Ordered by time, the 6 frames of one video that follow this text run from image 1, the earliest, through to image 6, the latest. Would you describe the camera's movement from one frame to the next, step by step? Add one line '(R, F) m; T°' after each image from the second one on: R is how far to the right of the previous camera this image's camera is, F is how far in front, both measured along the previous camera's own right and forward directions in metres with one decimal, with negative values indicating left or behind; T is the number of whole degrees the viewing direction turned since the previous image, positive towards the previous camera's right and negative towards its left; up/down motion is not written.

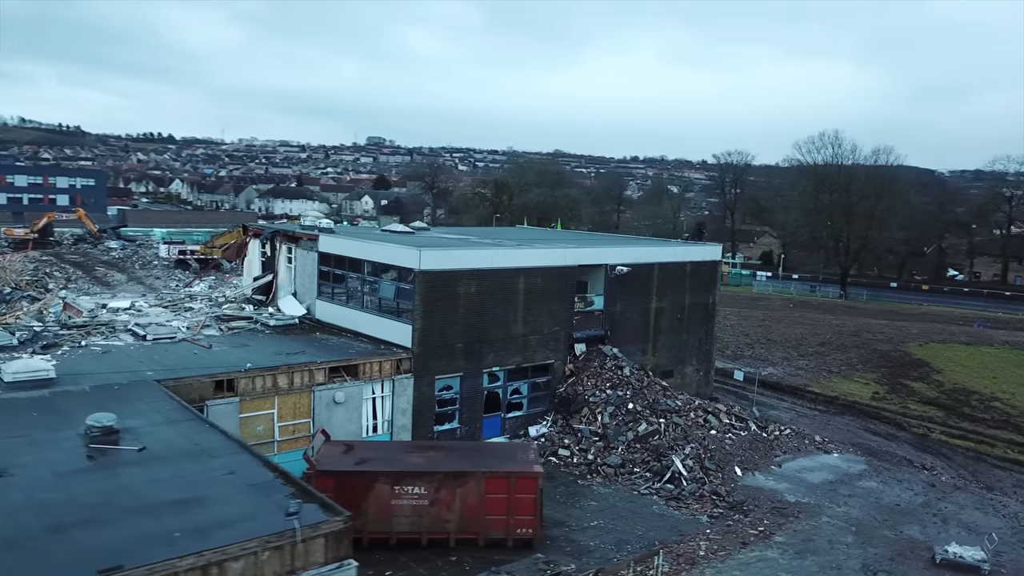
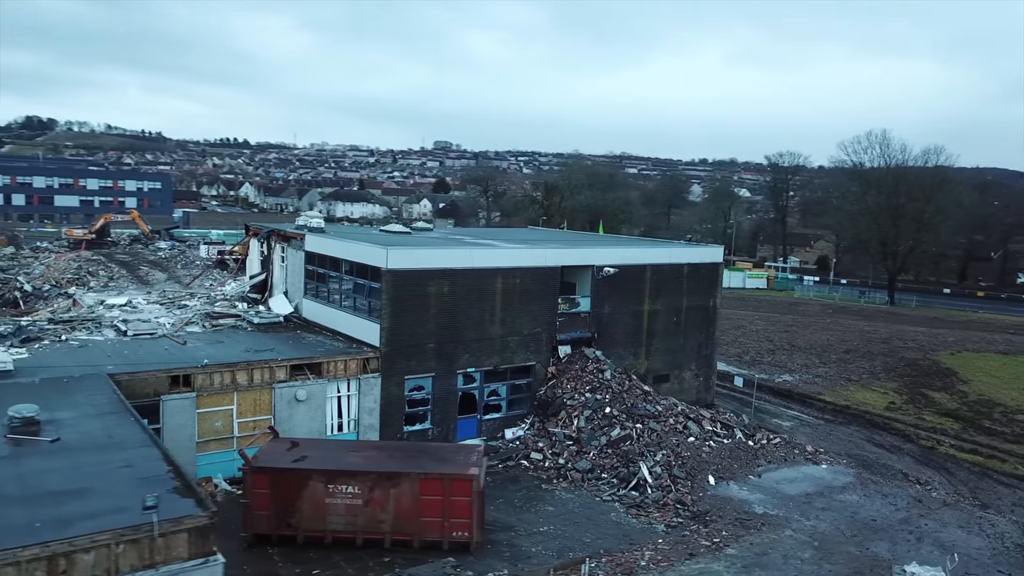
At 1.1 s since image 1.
(+2.0, +0.3) m; -5°
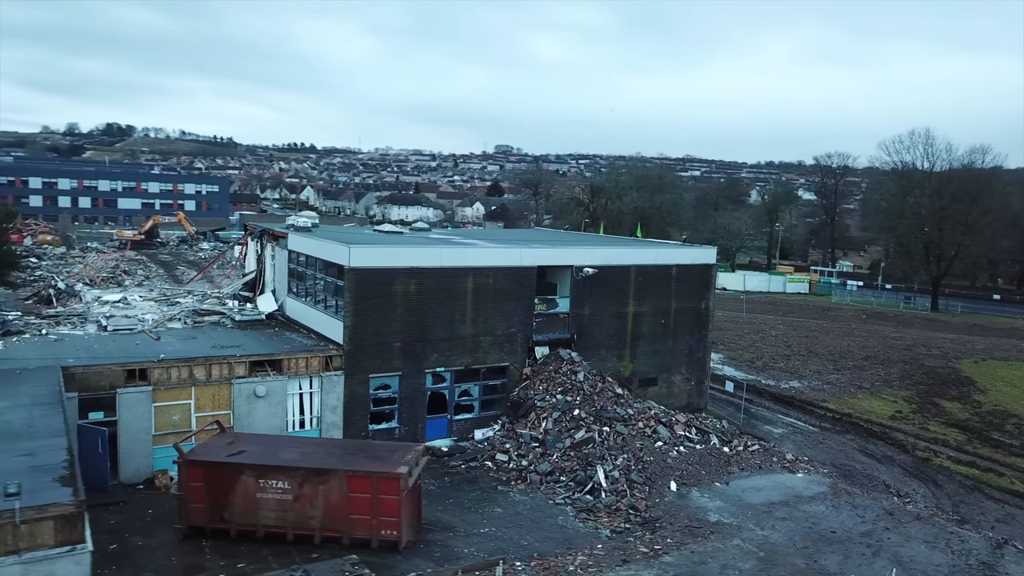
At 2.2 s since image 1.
(+2.1, +0.2) m; -4°
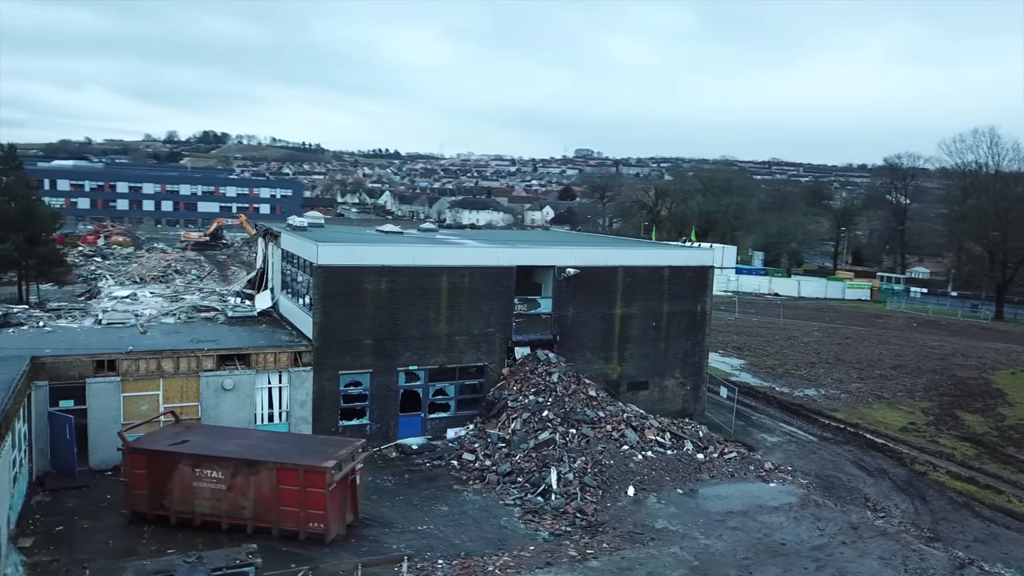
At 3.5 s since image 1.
(+2.4, +0.2) m; -6°
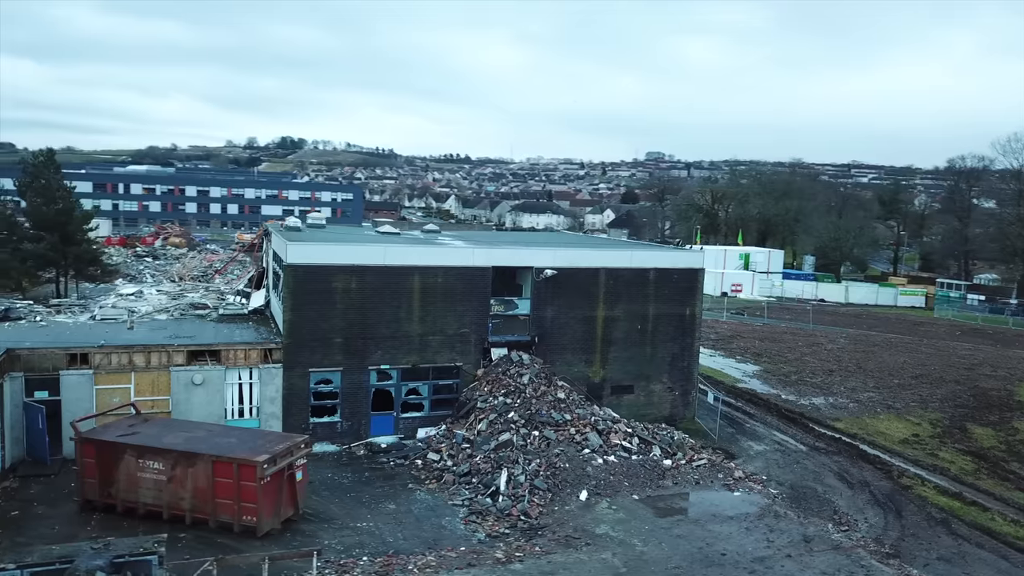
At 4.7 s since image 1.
(+2.2, +0.2) m; -5°
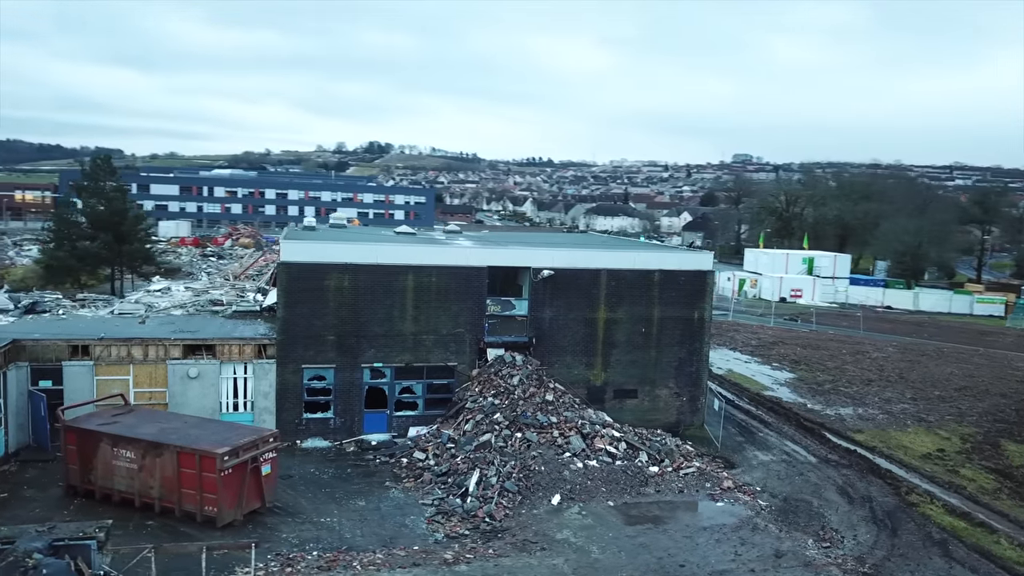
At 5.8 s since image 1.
(+2.0, +0.3) m; -6°
